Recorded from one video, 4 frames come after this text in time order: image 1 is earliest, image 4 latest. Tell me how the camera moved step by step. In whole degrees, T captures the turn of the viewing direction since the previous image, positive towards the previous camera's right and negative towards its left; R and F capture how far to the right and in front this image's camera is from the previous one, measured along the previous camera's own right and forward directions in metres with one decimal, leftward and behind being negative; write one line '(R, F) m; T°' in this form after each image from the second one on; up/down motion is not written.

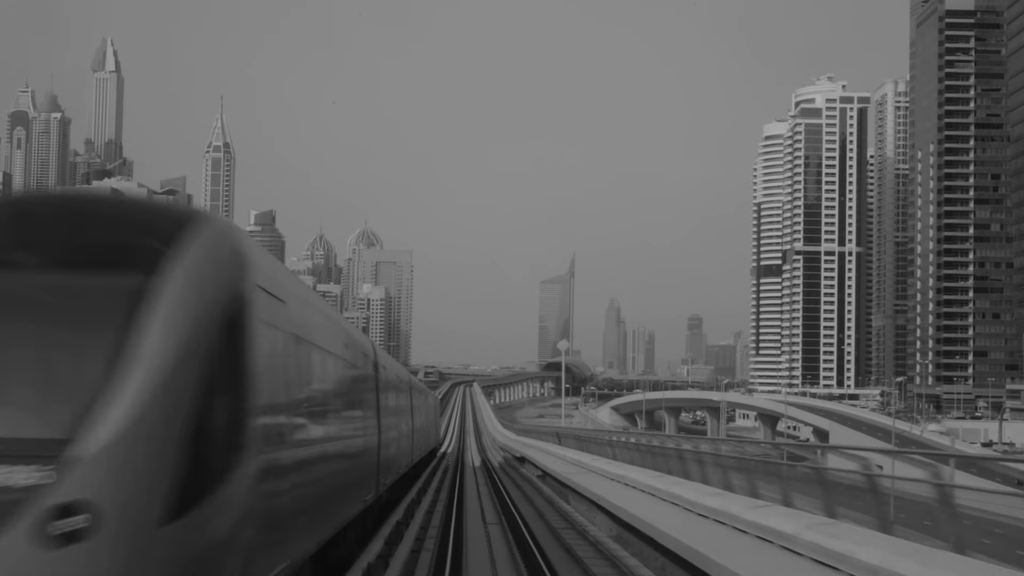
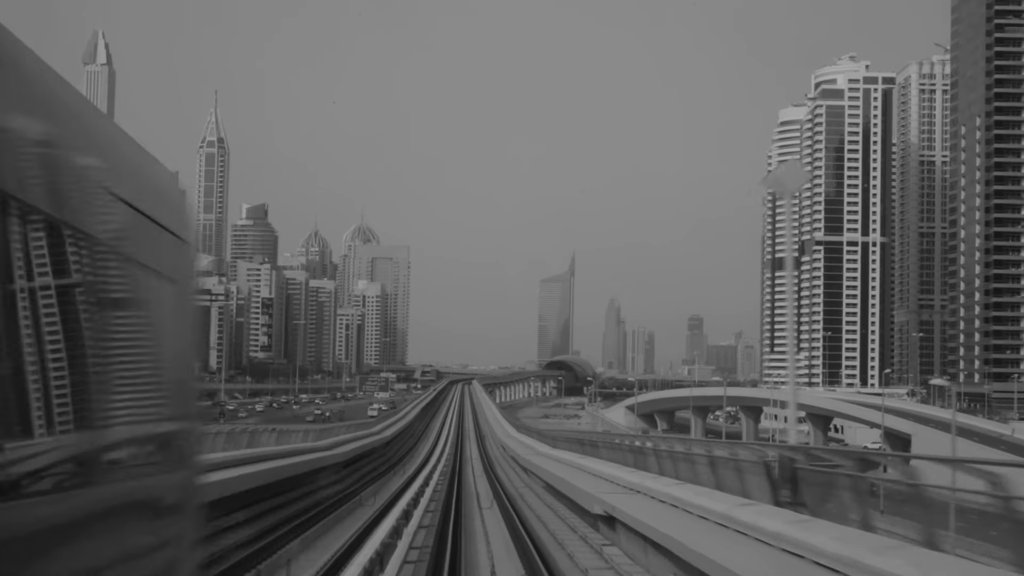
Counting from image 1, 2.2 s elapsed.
(-0.1, +2.4) m; 0°
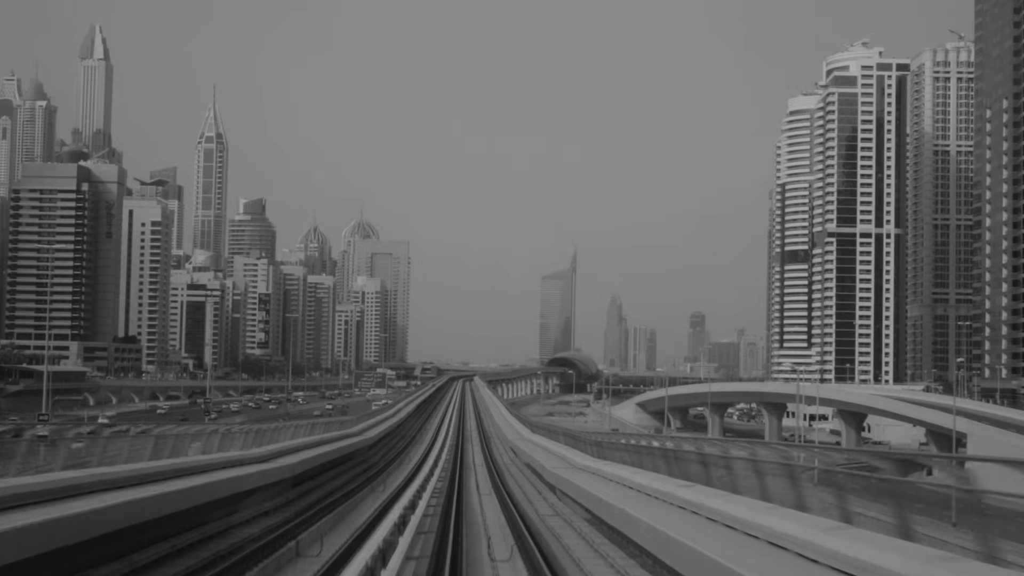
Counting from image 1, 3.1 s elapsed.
(-0.1, +1.1) m; 0°
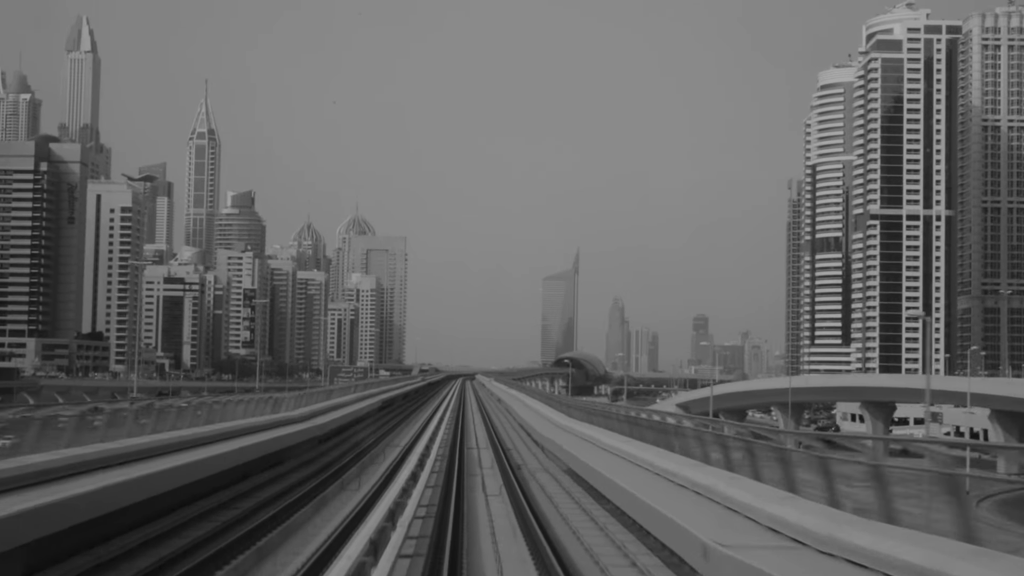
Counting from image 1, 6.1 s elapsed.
(-0.2, +3.8) m; 0°
